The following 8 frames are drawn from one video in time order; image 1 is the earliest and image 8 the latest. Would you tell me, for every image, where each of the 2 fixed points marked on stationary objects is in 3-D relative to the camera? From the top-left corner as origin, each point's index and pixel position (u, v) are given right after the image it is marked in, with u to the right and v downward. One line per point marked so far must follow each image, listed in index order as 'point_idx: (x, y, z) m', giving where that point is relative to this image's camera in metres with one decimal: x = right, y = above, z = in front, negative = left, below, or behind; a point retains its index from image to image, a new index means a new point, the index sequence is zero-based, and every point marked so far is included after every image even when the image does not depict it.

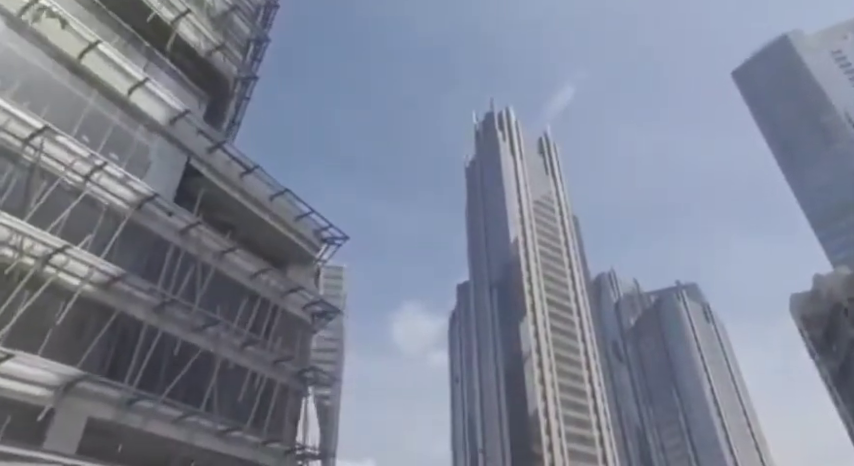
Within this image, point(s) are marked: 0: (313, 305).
0: (-4.5, -2.7, +20.5) m
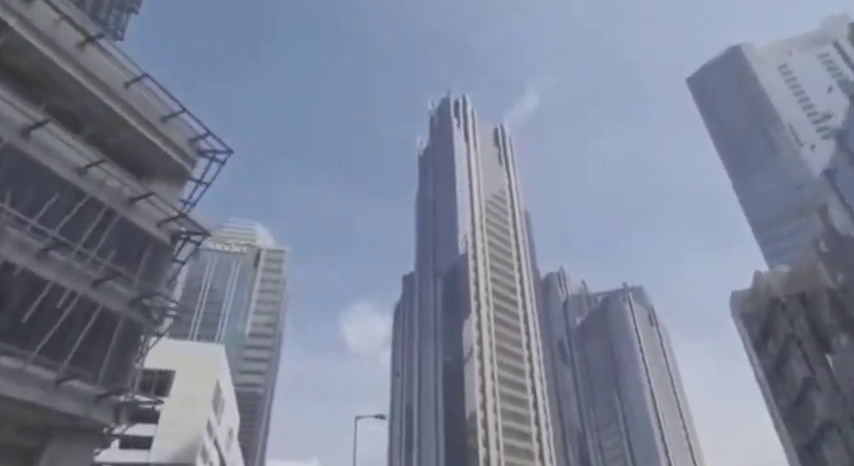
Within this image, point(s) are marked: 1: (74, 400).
0: (-7.9, +0.3, +16.4) m
1: (-8.2, -3.9, +12.3) m
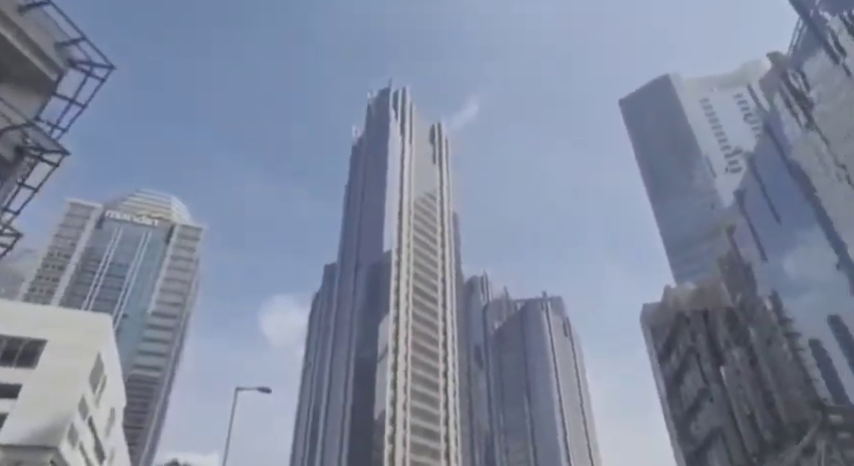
0: (-10.5, +2.6, +13.5) m
1: (-10.6, -1.6, +9.4) m
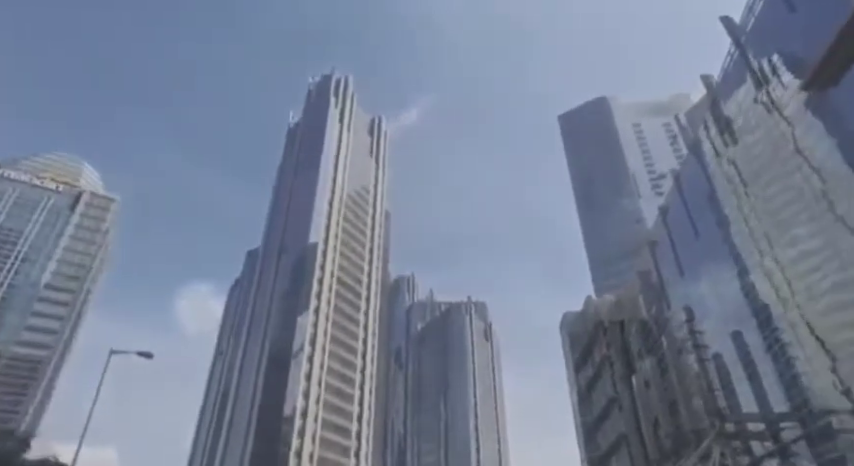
0: (-11.9, +4.8, +10.4) m
1: (-11.9, +0.6, +6.3) m
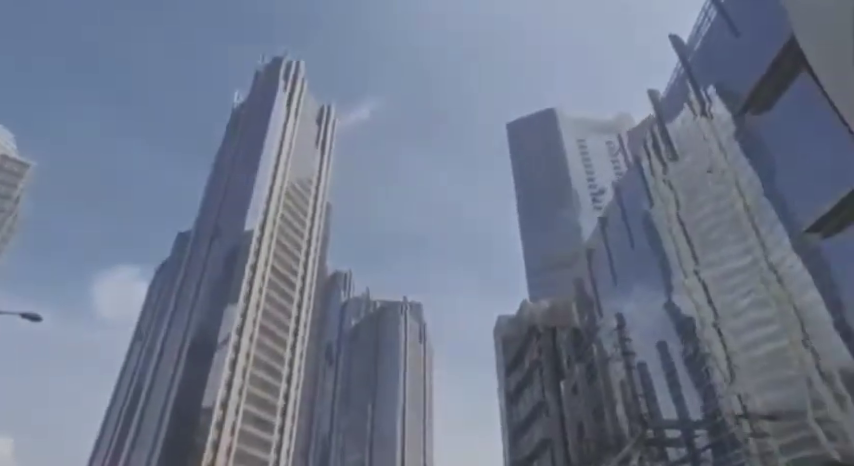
0: (-12.4, +6.5, +8.1) m
1: (-12.3, +2.4, +4.0) m
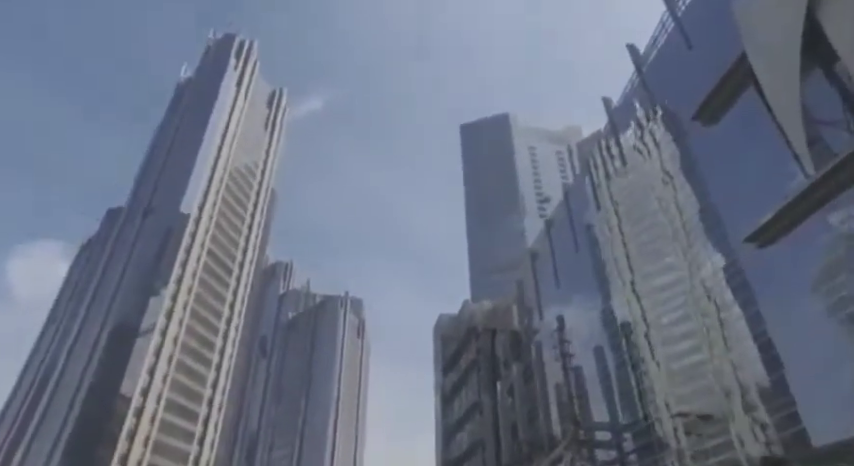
0: (-12.4, +8.3, +5.9) m
1: (-12.1, +4.1, +1.8) m
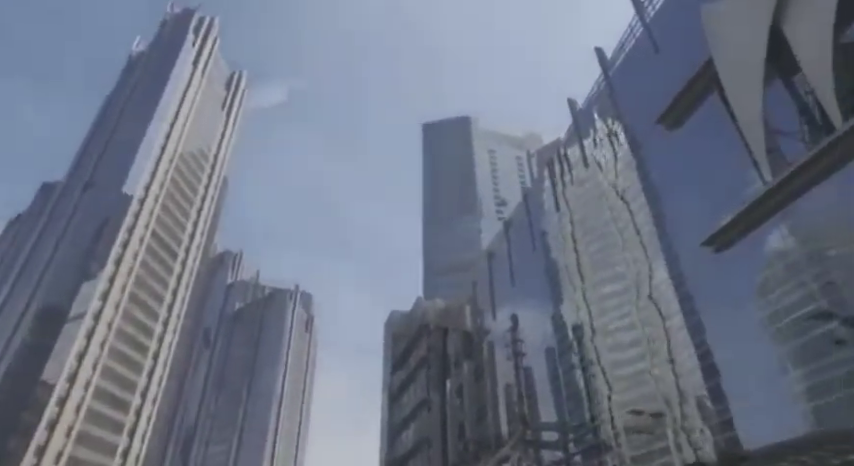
0: (-12.0, +9.8, +3.8) m
1: (-11.6, +5.6, -0.3) m
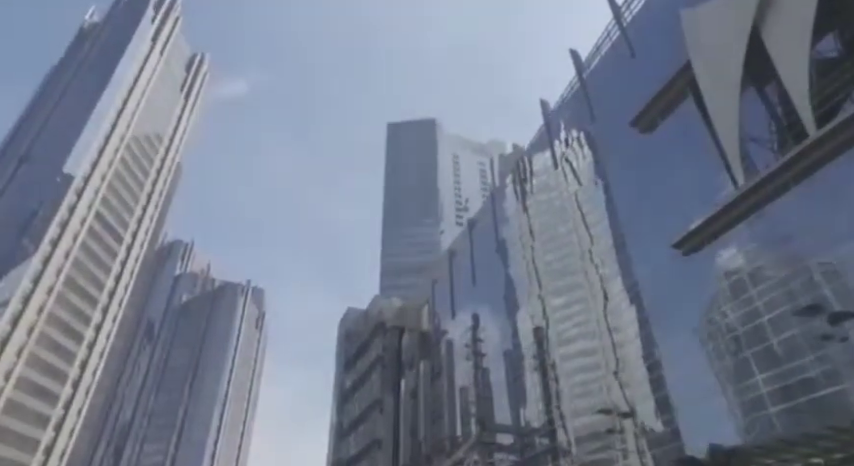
0: (-11.0, +11.4, +1.7) m
1: (-10.5, +7.2, -2.4) m
